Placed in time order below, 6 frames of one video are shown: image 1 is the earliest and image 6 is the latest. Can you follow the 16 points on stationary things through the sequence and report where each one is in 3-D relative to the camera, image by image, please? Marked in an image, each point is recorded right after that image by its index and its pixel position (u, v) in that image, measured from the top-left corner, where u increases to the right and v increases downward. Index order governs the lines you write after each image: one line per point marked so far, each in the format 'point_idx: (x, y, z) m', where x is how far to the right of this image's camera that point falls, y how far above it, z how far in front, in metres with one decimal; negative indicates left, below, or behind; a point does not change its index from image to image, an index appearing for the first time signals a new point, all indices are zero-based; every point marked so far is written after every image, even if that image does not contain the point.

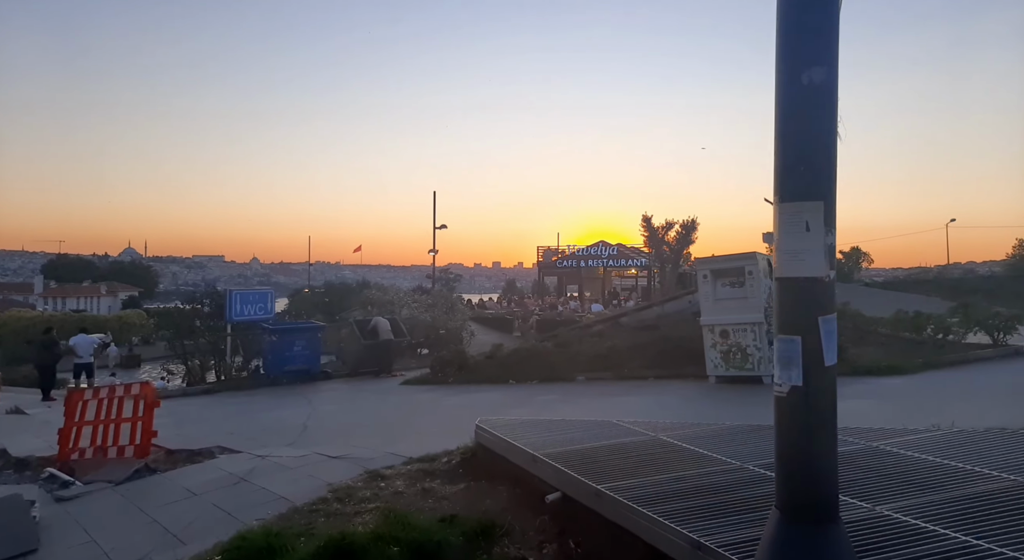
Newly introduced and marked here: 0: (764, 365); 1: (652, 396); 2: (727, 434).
0: (+4.1, -1.4, +12.1) m
1: (+2.3, -1.9, +12.2) m
2: (+1.8, -1.3, +6.1) m
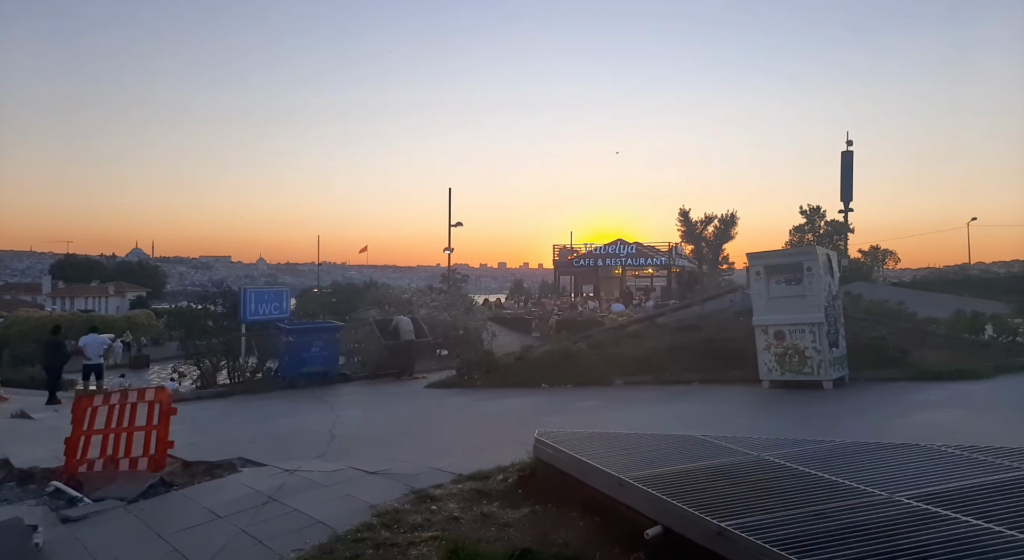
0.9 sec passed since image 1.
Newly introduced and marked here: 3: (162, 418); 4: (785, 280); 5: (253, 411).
0: (+4.8, -1.3, +11.2) m
1: (+2.9, -1.9, +11.3) m
2: (+2.3, -1.2, +5.2) m
3: (-3.9, -1.5, +8.3) m
4: (+4.3, 0.0, +11.7) m
5: (-4.6, -2.3, +13.3) m
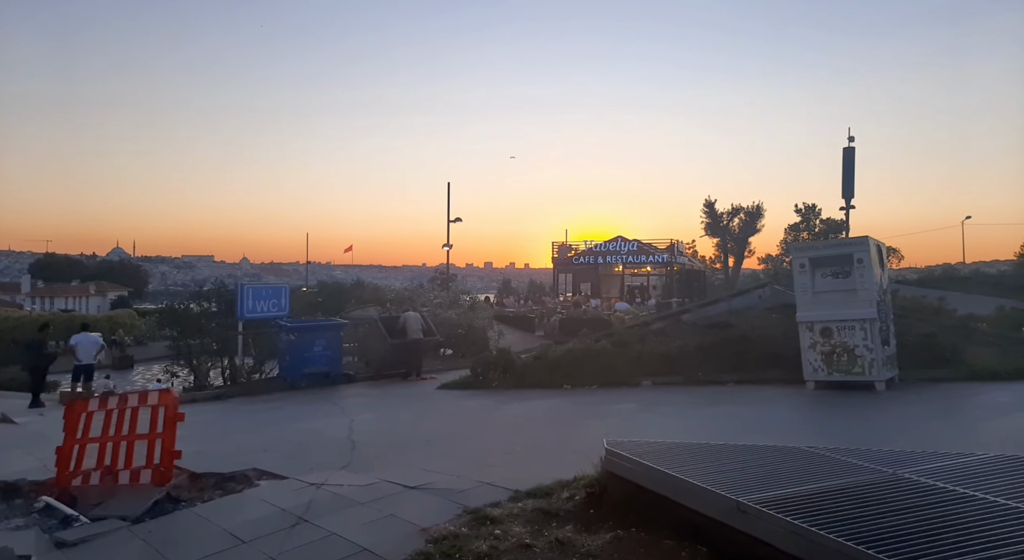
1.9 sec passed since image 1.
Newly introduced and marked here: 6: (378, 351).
0: (+5.2, -1.3, +10.5) m
1: (+3.3, -1.8, +10.5) m
2: (+2.9, -1.1, +4.4) m
3: (-3.4, -1.4, +7.3) m
4: (+4.7, +0.1, +10.9) m
5: (-4.3, -2.2, +12.3) m
6: (-3.2, -1.7, +17.7) m
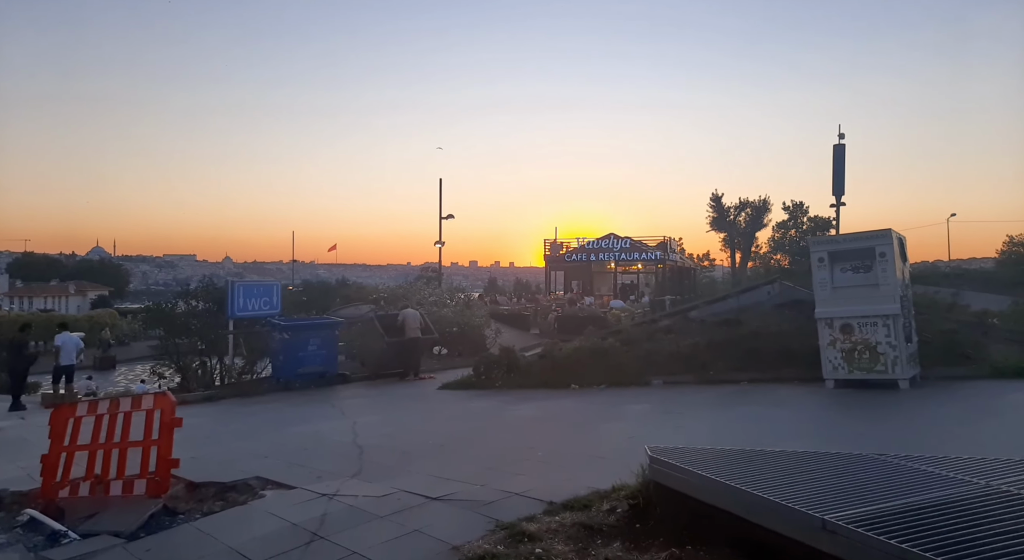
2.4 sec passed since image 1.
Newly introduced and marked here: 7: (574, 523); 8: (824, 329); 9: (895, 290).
0: (+5.3, -1.2, +10.1) m
1: (+3.5, -1.7, +10.1) m
2: (+3.2, -1.1, +4.0) m
3: (-3.2, -1.4, +6.8) m
4: (+4.8, +0.2, +10.6) m
5: (-4.1, -2.2, +11.8) m
6: (-3.2, -1.7, +17.2) m
7: (+0.4, -1.6, +5.0) m
8: (+4.5, -0.7, +10.7) m
9: (+5.2, -0.1, +10.1) m
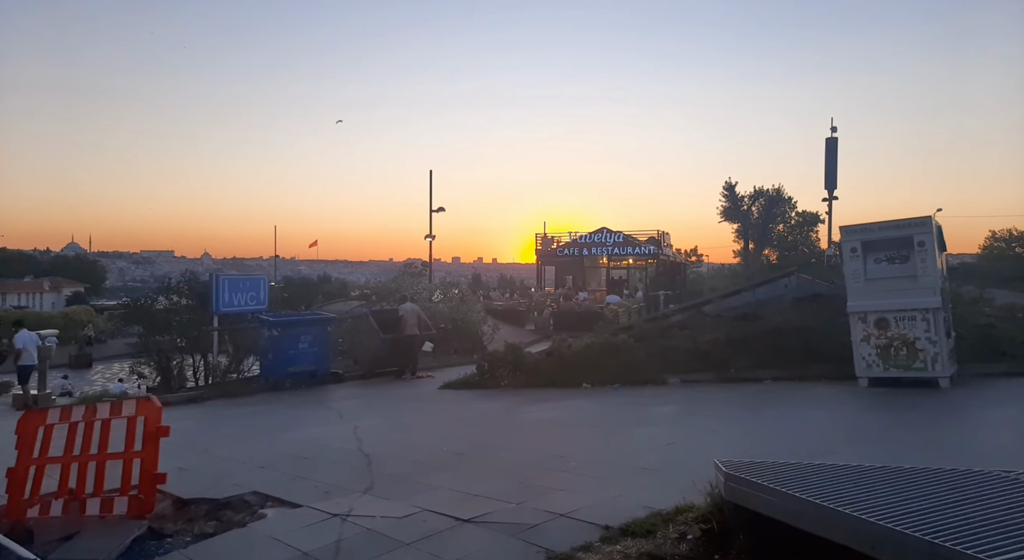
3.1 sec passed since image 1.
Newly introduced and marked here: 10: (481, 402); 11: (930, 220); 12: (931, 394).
0: (+5.5, -1.1, +9.5) m
1: (+3.7, -1.6, +9.4) m
2: (+3.5, -1.0, +3.3) m
3: (-2.9, -1.3, +6.0) m
4: (+5.0, +0.3, +9.9) m
5: (-4.0, -2.1, +10.9) m
6: (-3.2, -1.5, +16.4) m
7: (+0.7, -1.6, +4.2) m
8: (+4.7, -0.6, +10.0) m
9: (+5.4, 0.0, +9.5) m
10: (-0.5, -1.9, +11.2) m
11: (+5.4, +0.8, +9.6) m
12: (+5.3, -1.4, +9.4) m
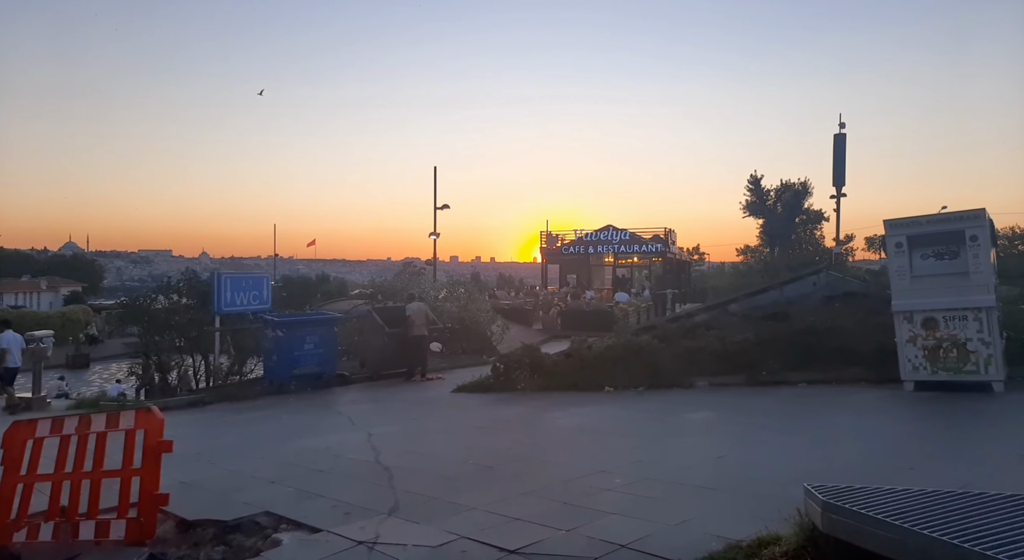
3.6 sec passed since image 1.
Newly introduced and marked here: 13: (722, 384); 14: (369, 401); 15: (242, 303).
0: (+5.8, -1.0, +8.9) m
1: (+4.0, -1.6, +8.8) m
2: (+3.8, -1.0, +2.7) m
3: (-2.6, -1.3, +5.4) m
4: (+5.3, +0.3, +9.3) m
5: (-3.7, -2.0, +10.3) m
6: (-2.9, -1.5, +15.7) m
7: (+1.0, -1.5, +3.6) m
8: (+5.0, -0.5, +9.4) m
9: (+5.7, 0.0, +8.9) m
10: (-0.2, -1.8, +10.6) m
11: (+5.7, +0.8, +9.0) m
12: (+5.6, -1.4, +8.8) m
13: (+3.1, -1.5, +11.0) m
14: (-2.4, -2.1, +12.5) m
15: (-5.7, -0.5, +15.6) m
